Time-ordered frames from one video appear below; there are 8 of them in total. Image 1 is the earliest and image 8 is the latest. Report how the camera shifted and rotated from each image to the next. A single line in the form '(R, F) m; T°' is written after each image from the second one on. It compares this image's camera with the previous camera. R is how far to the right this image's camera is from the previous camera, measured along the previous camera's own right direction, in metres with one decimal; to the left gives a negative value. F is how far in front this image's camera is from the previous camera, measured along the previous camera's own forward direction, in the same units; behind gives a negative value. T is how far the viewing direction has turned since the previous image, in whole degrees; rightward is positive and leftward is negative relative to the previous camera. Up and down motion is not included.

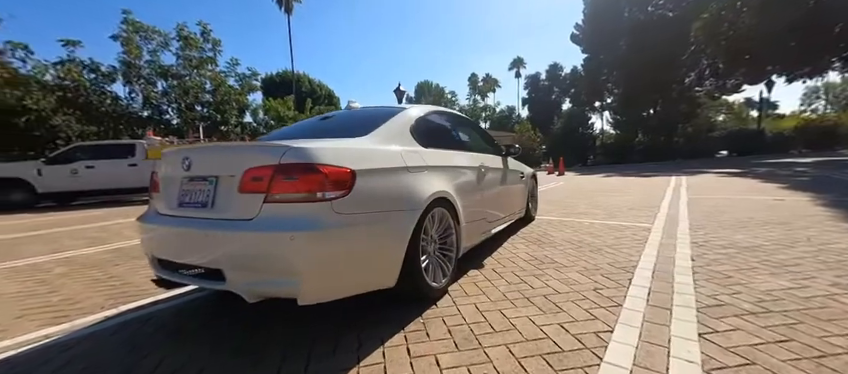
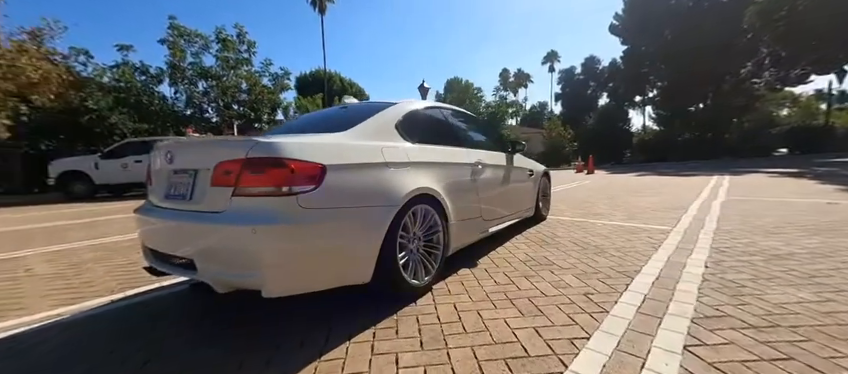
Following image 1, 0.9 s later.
(+0.4, 0.0) m; -6°
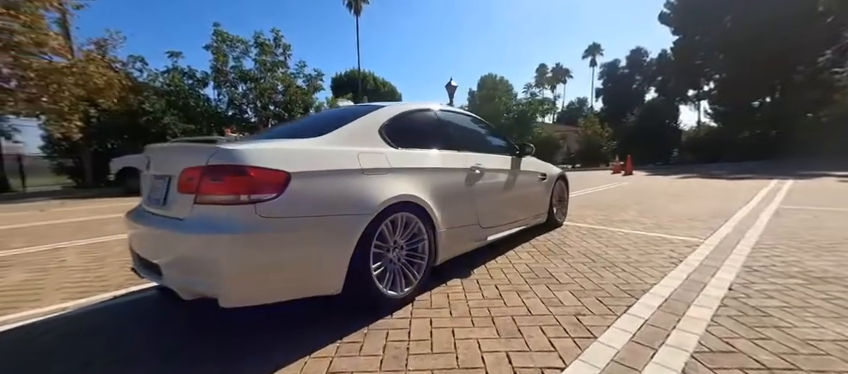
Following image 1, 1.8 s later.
(+0.4, +0.1) m; -6°
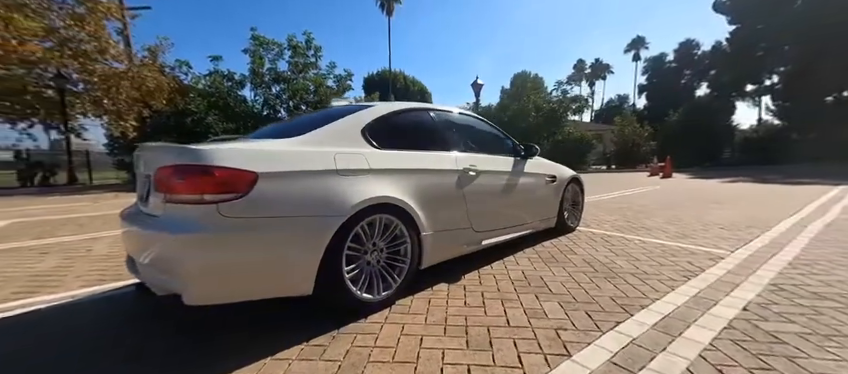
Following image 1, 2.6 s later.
(+0.4, +0.1) m; -6°
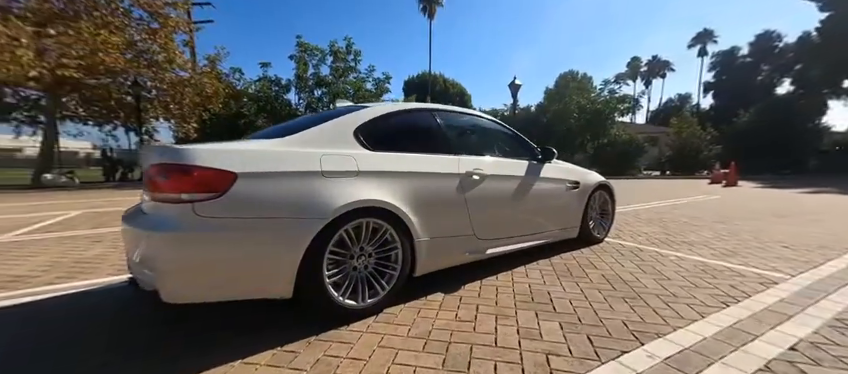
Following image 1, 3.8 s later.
(+0.4, +0.2) m; -7°
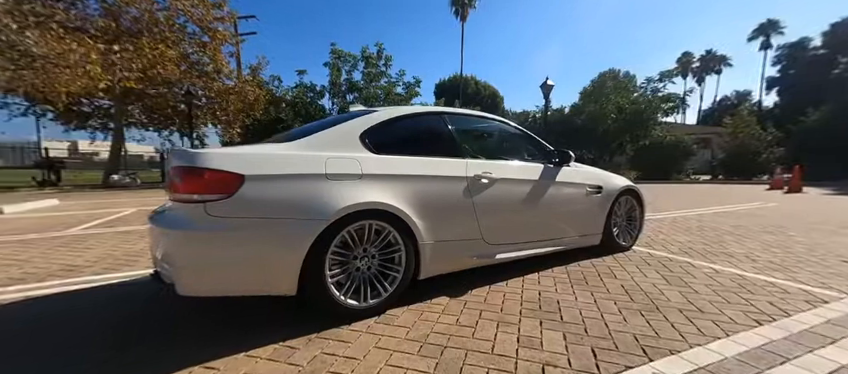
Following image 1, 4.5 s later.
(+0.2, 0.0) m; -6°
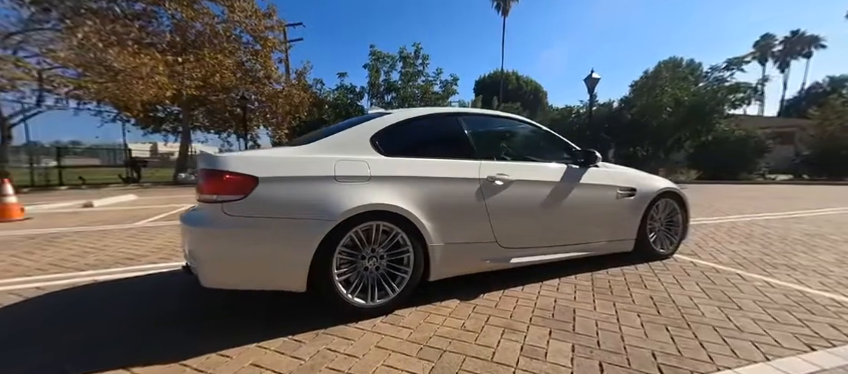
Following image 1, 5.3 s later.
(+0.3, 0.0) m; -7°
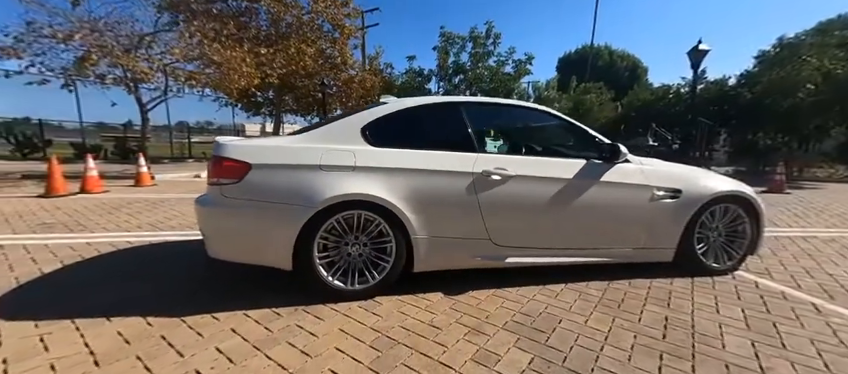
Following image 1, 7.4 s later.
(+0.7, +0.1) m; -14°
